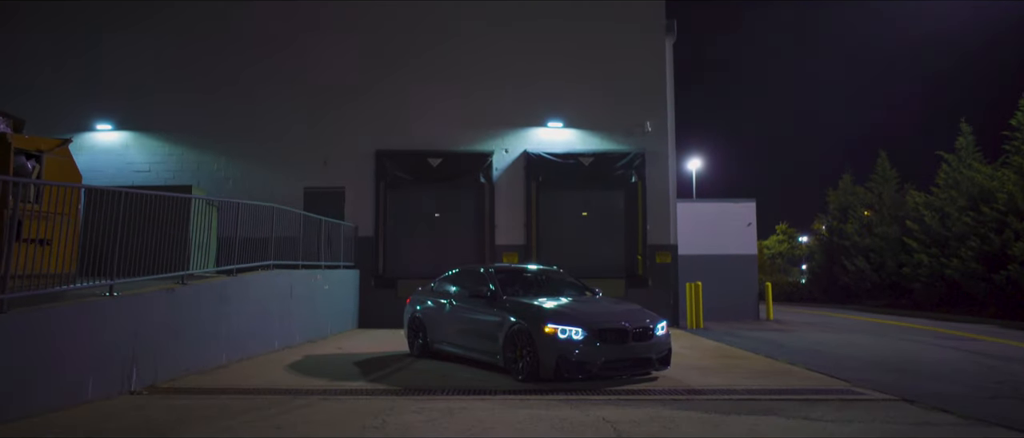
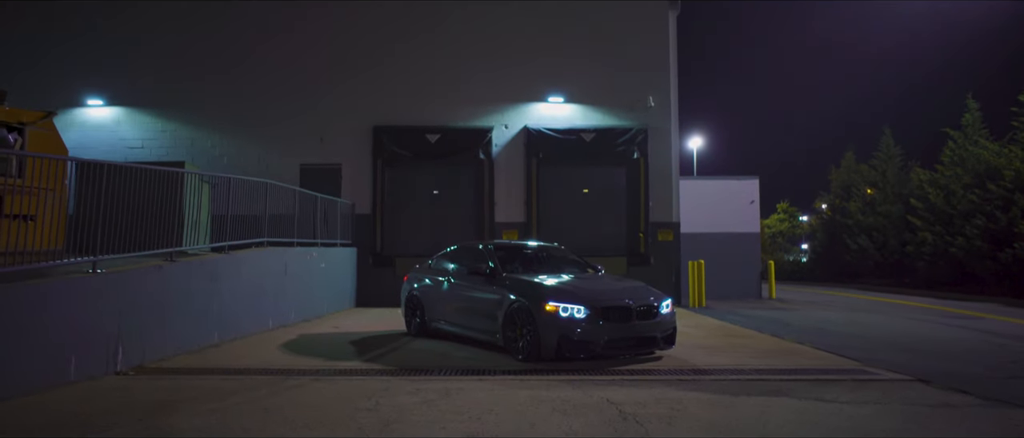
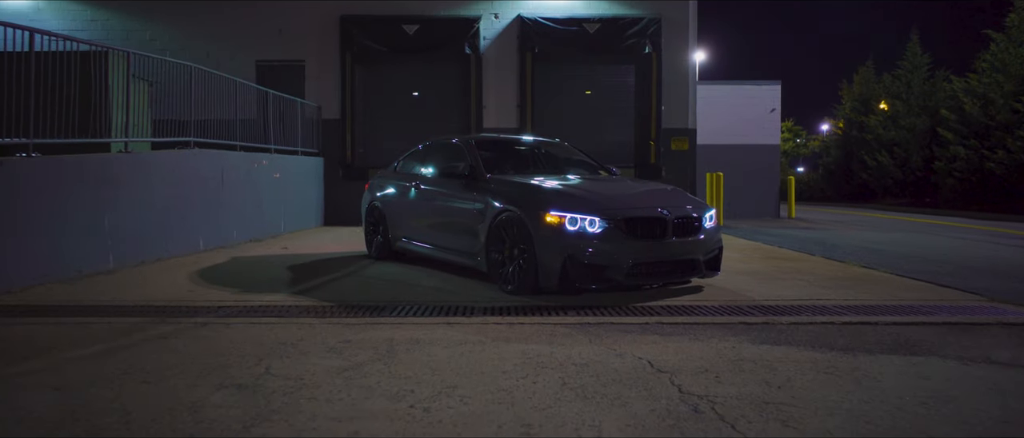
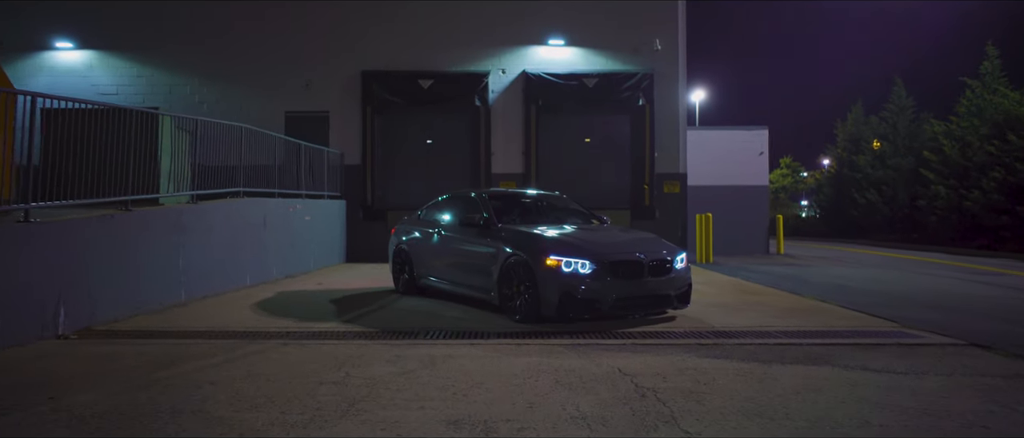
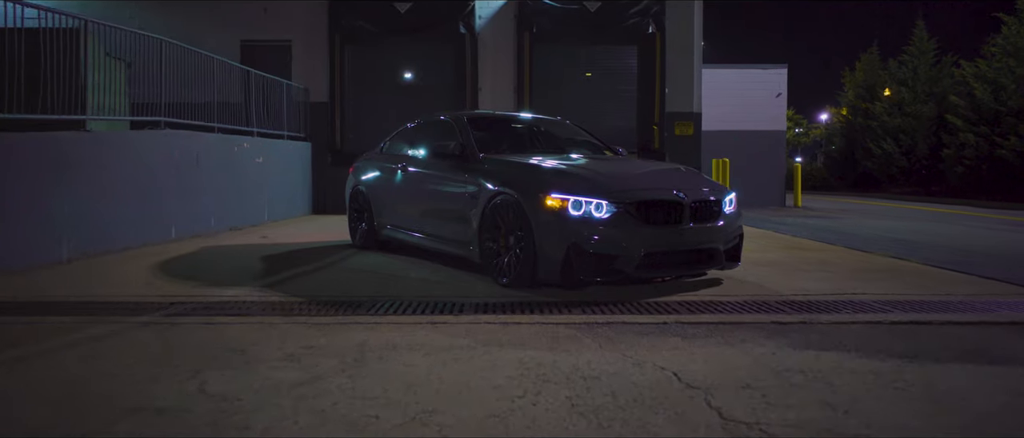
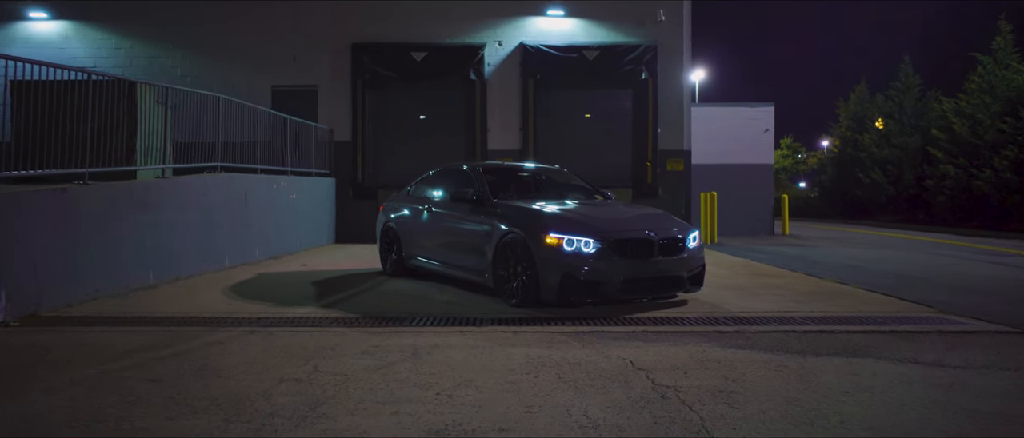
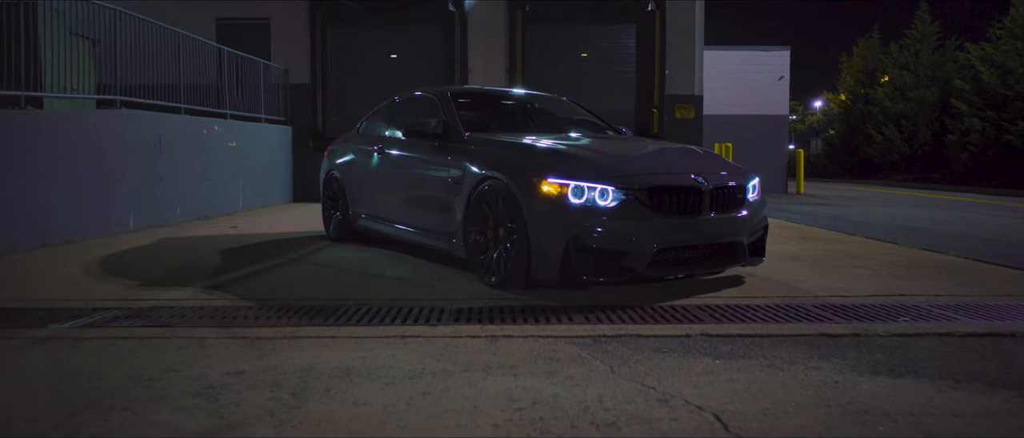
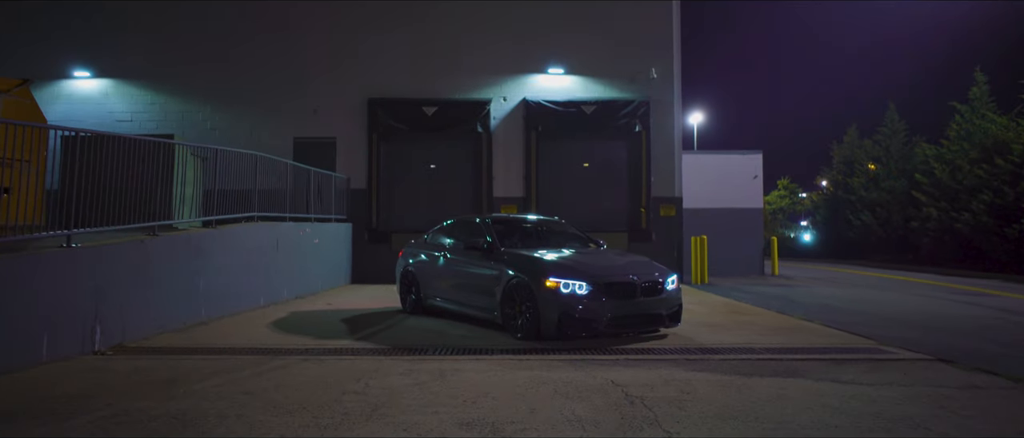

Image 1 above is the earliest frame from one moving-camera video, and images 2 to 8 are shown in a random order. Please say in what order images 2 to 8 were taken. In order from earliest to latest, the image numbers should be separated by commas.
2, 8, 4, 6, 3, 5, 7
